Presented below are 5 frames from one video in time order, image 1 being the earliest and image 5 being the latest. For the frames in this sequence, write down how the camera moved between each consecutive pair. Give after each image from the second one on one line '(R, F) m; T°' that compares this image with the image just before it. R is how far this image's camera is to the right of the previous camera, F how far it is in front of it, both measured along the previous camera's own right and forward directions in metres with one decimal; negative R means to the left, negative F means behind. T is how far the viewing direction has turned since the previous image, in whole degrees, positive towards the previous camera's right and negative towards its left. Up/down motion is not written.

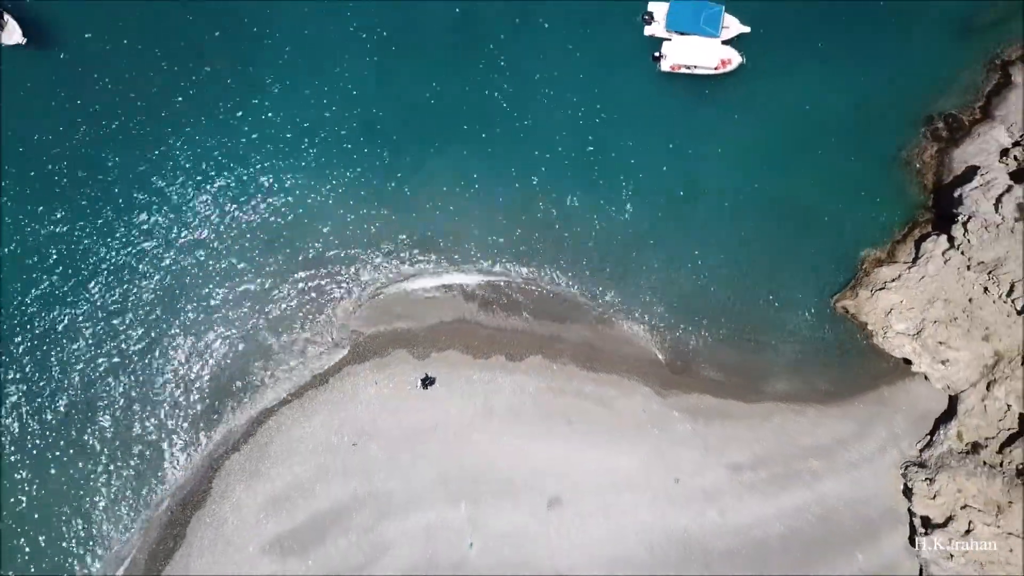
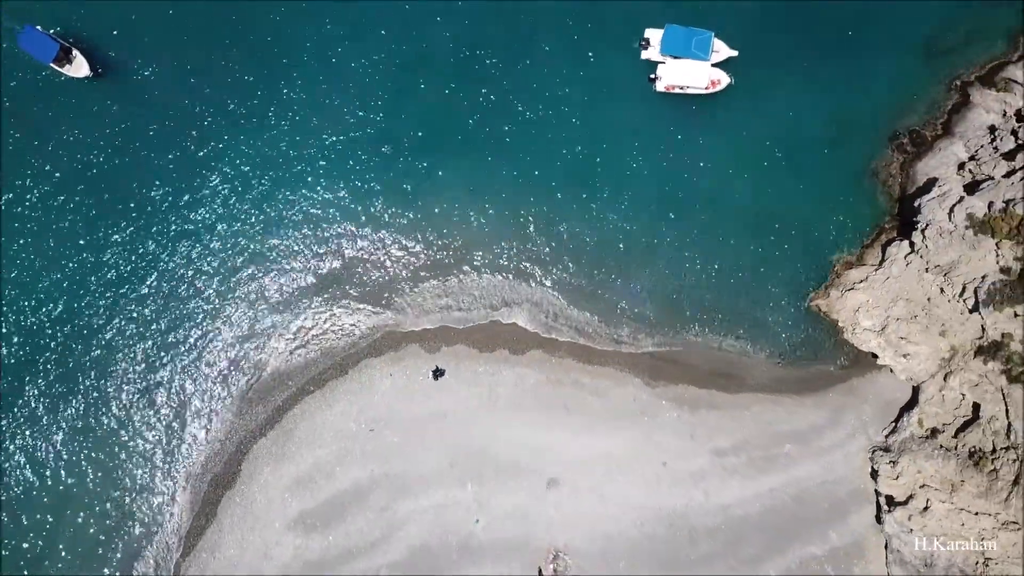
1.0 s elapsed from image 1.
(0.0, -2.3) m; 0°
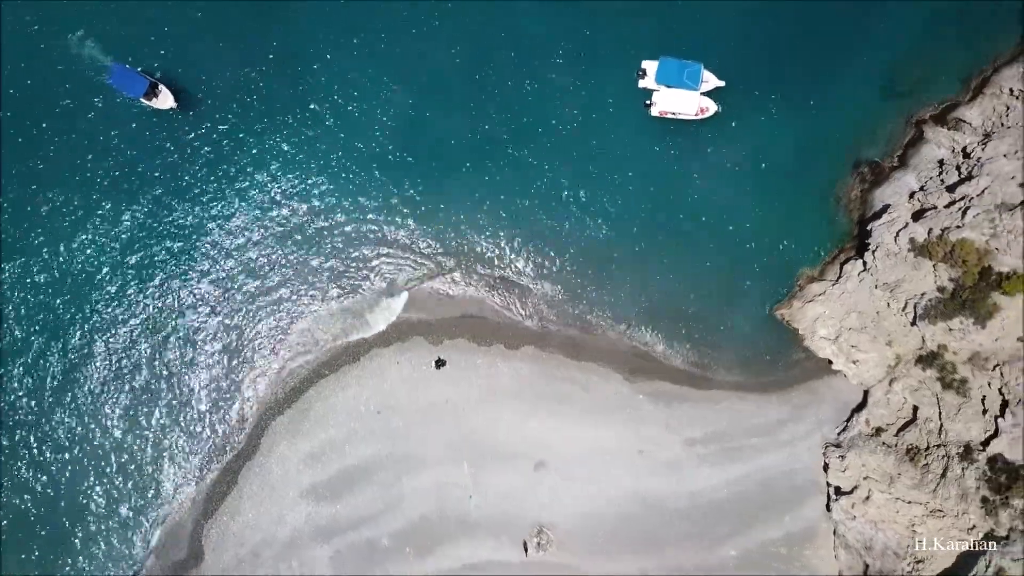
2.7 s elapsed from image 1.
(+0.3, -3.0) m; 0°
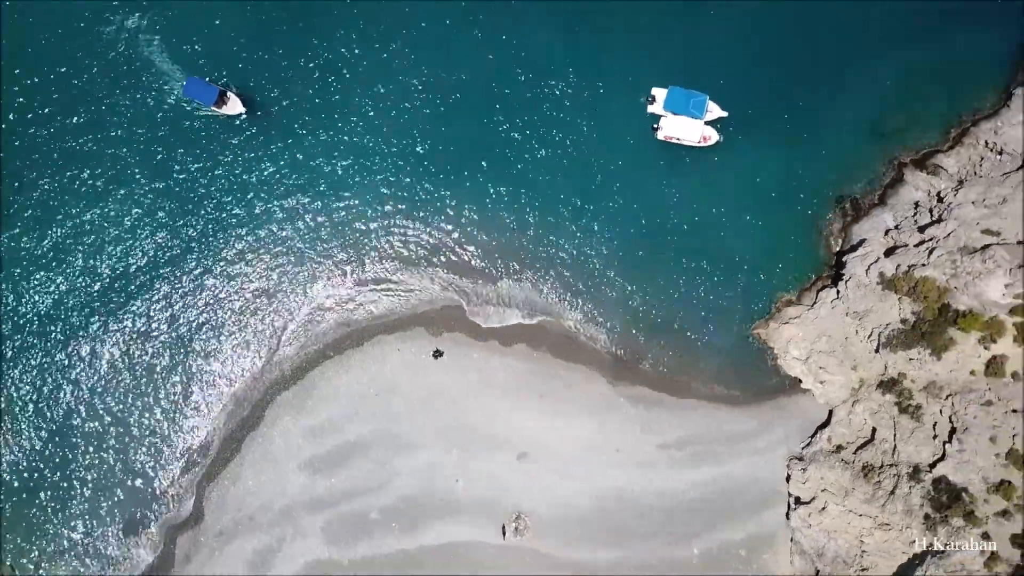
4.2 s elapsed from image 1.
(+0.1, -2.0) m; 0°
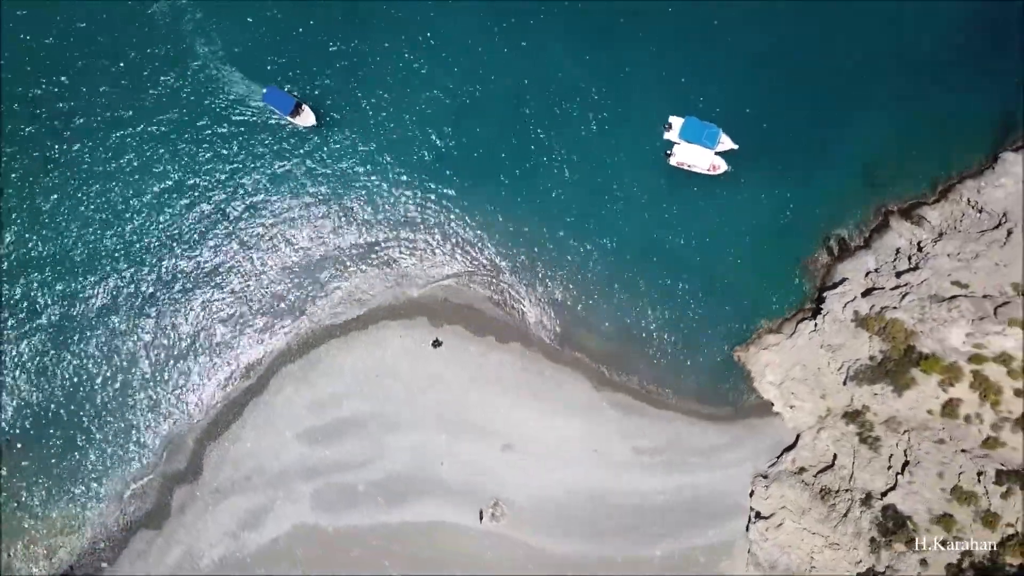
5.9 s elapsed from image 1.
(0.0, -2.0) m; 0°
